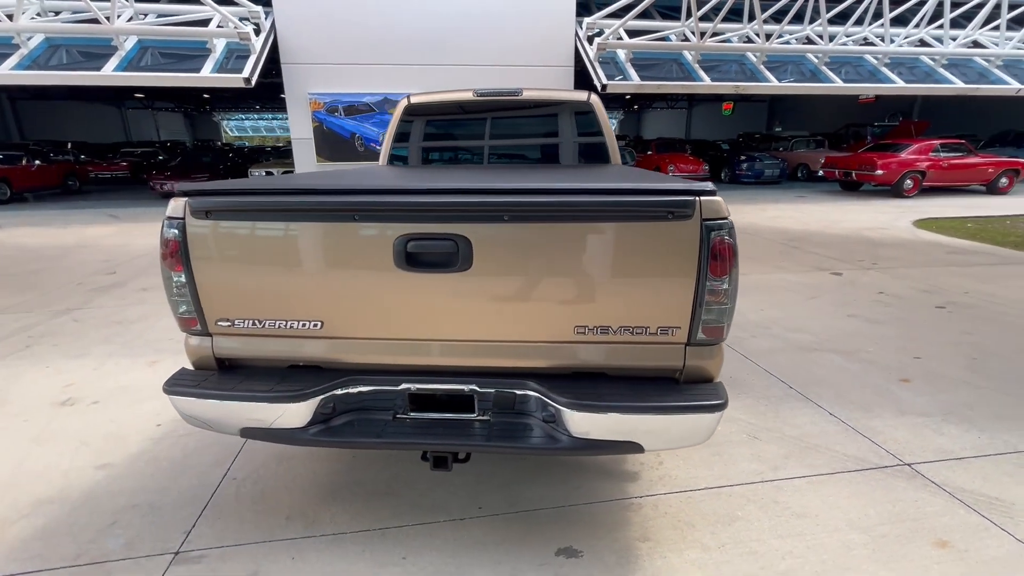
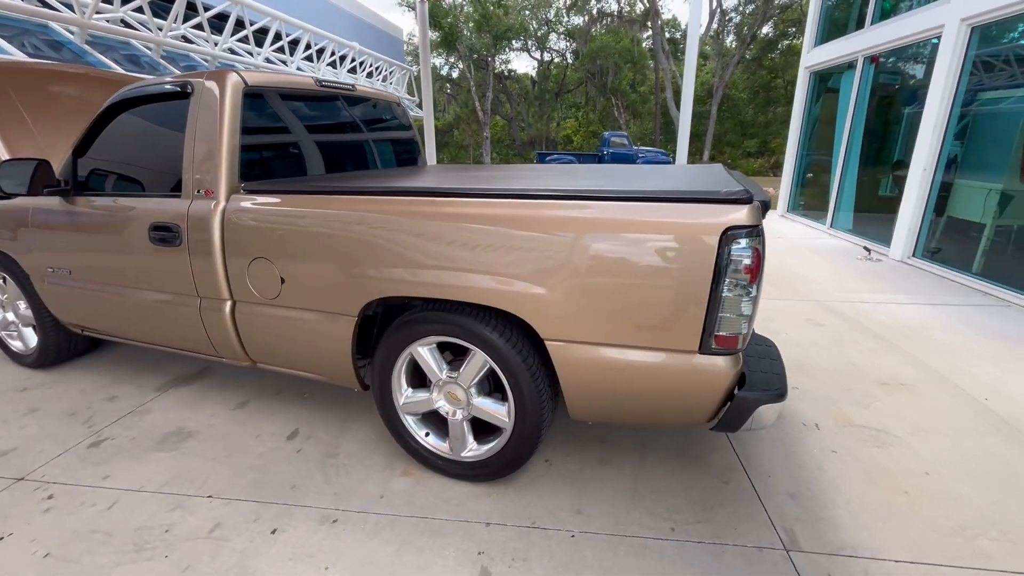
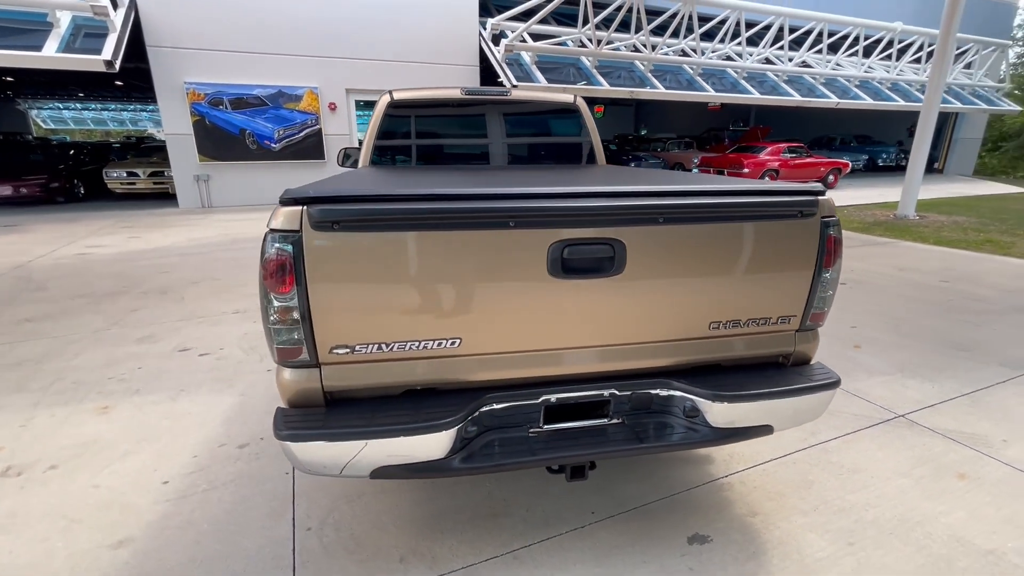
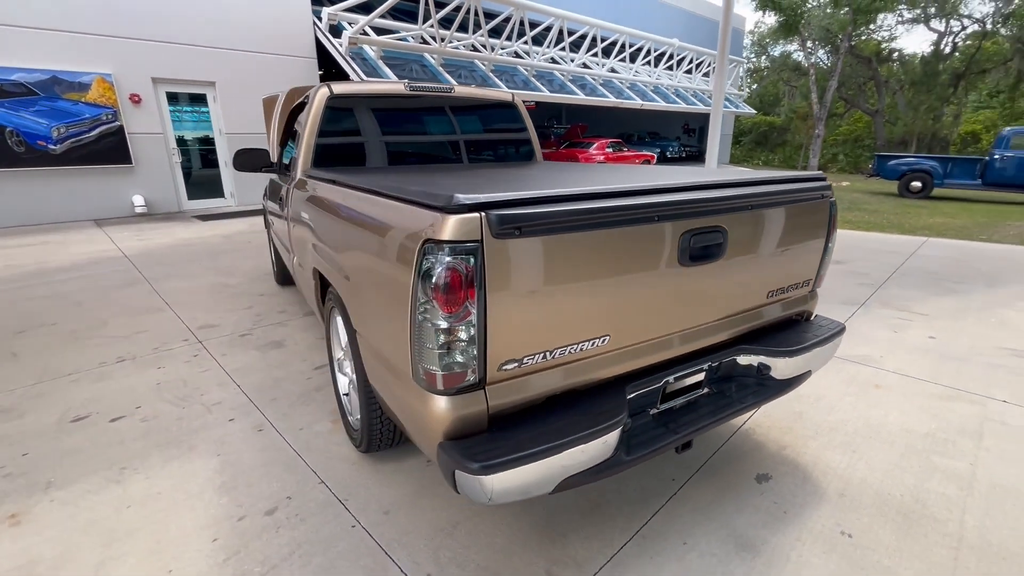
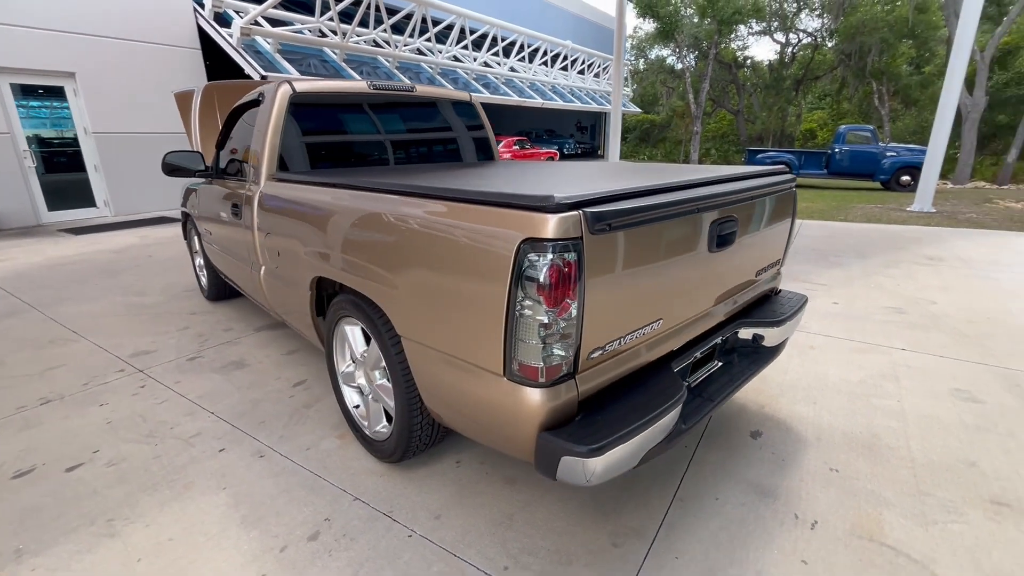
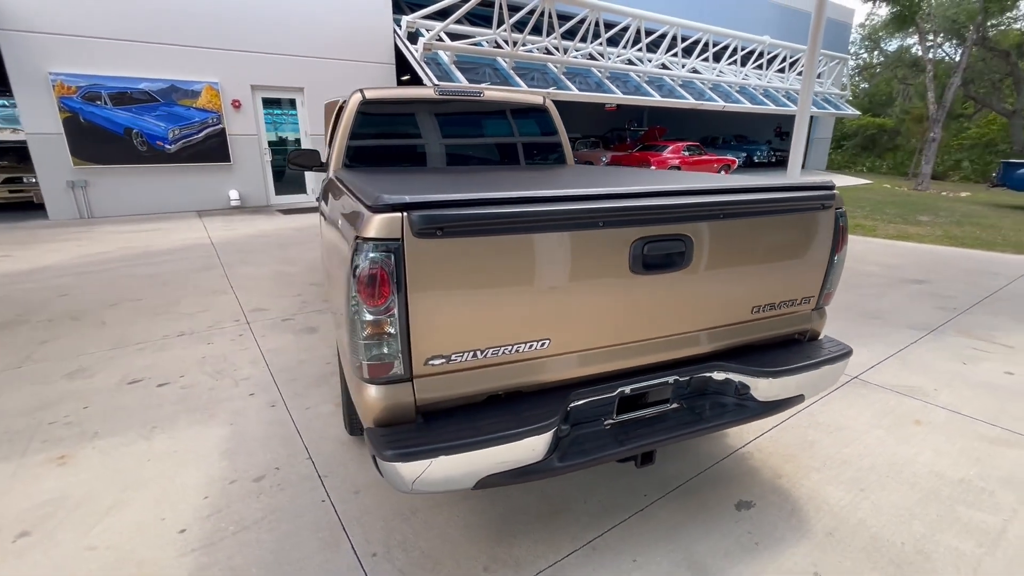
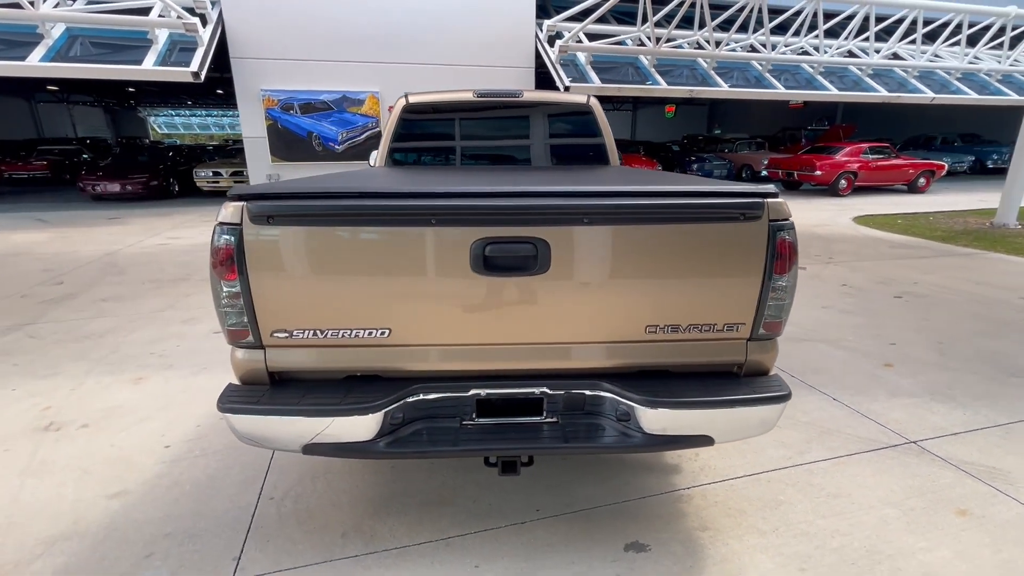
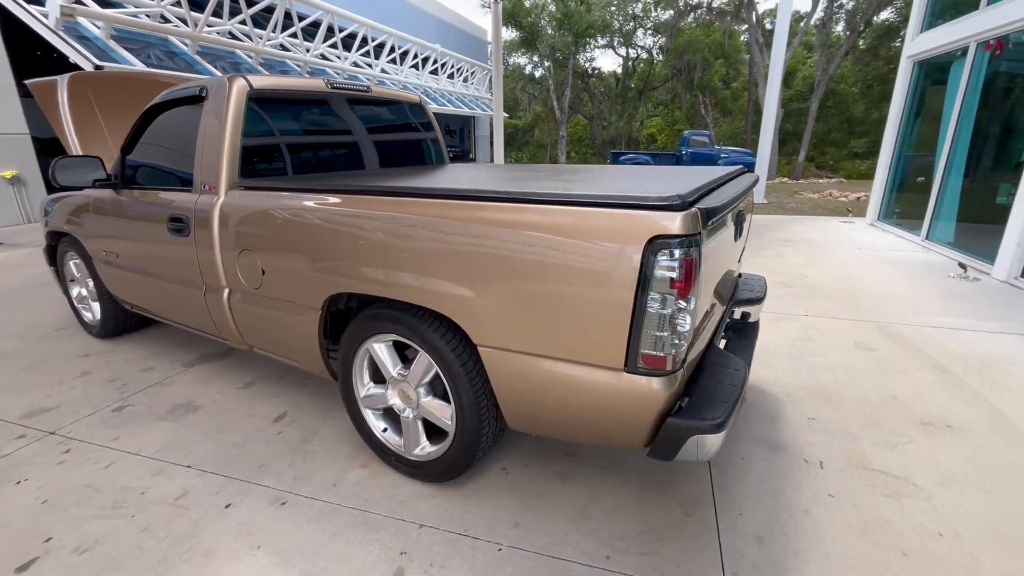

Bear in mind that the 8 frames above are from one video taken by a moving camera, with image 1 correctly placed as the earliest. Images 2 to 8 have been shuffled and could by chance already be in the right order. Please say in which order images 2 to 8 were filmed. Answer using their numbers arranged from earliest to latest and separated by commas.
7, 3, 6, 4, 5, 8, 2
